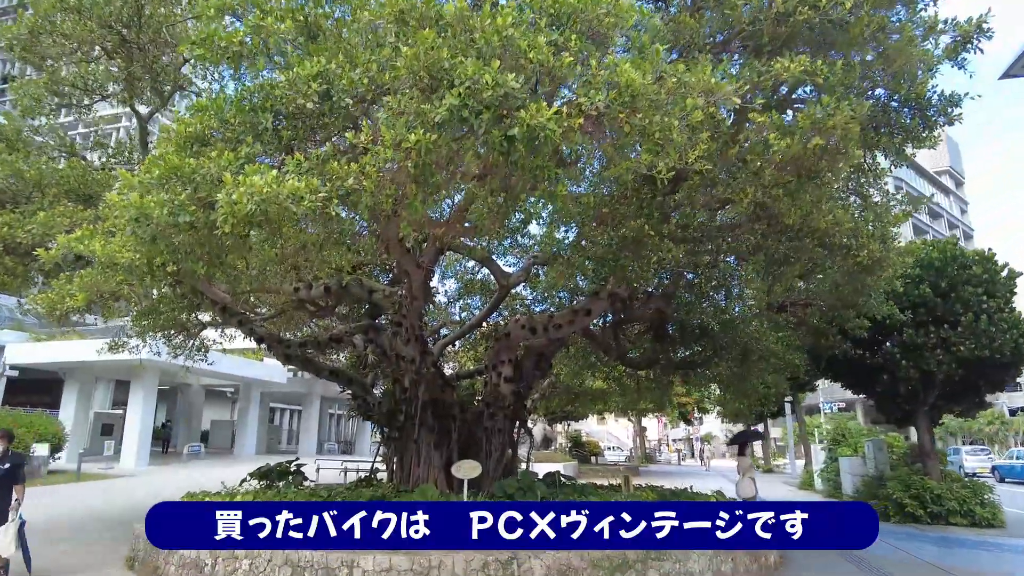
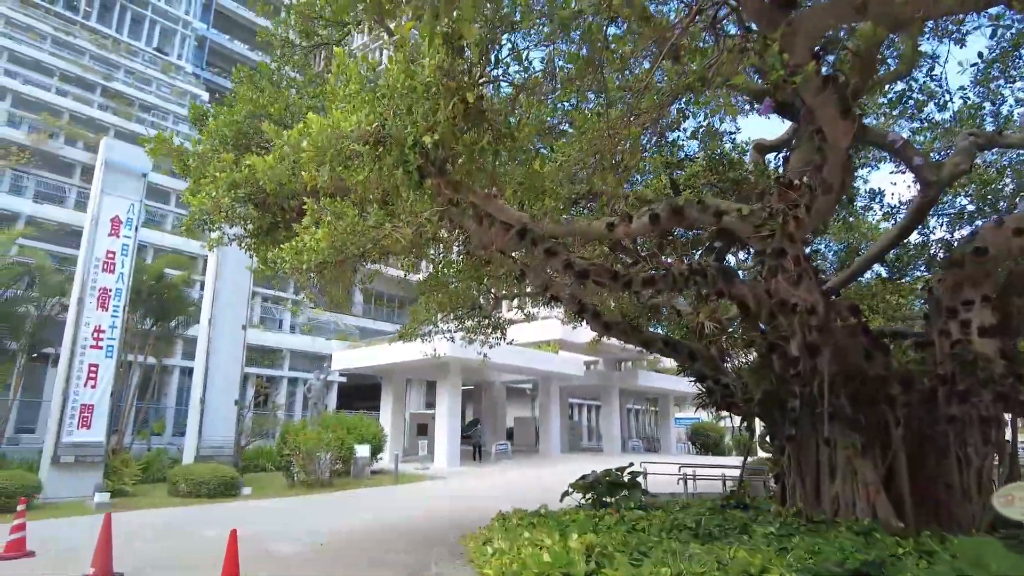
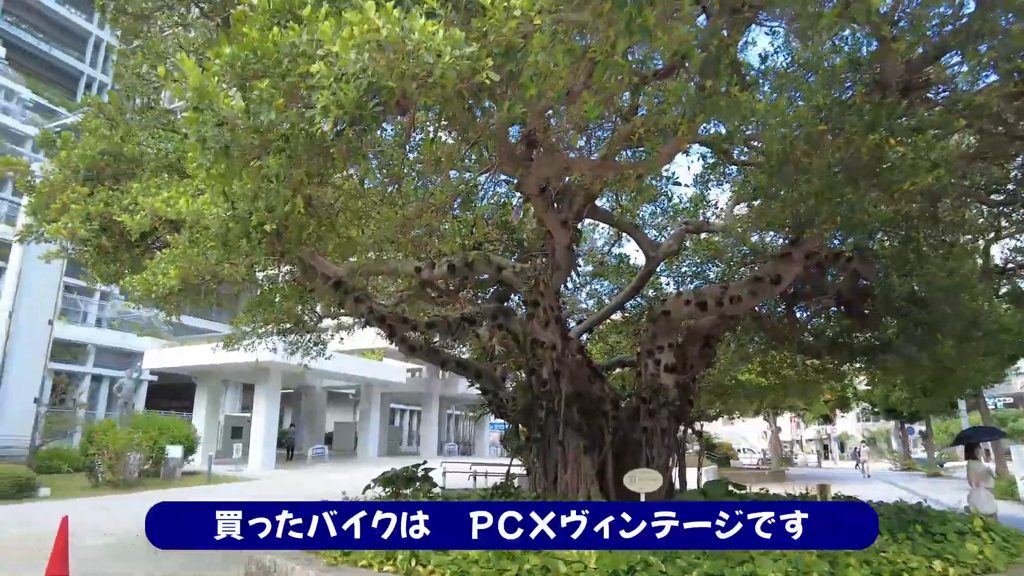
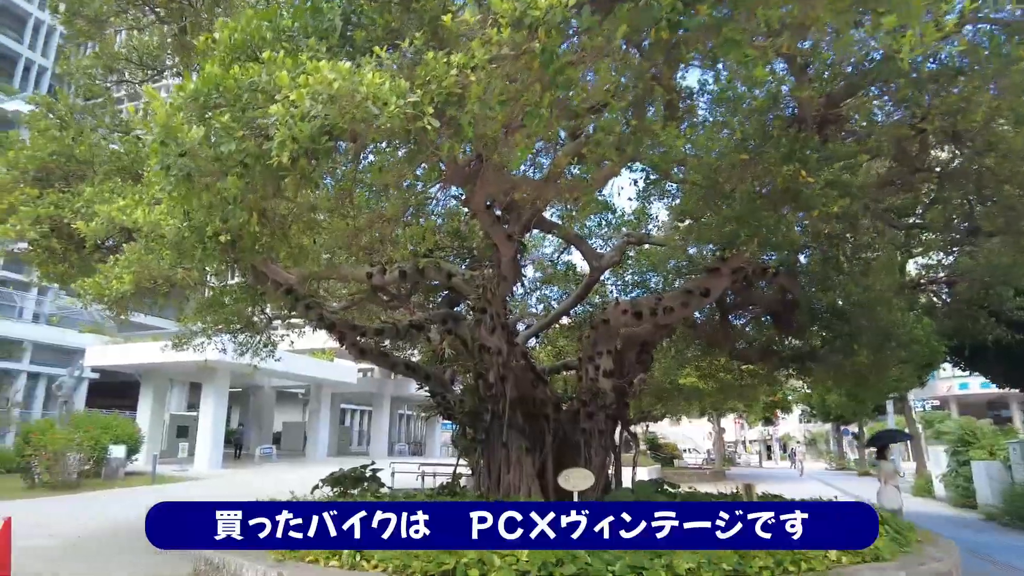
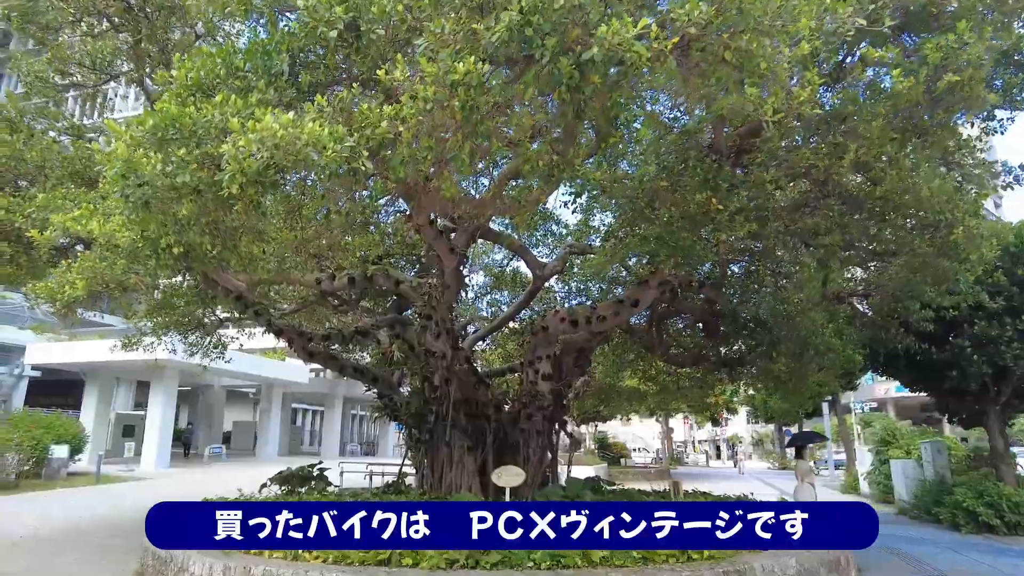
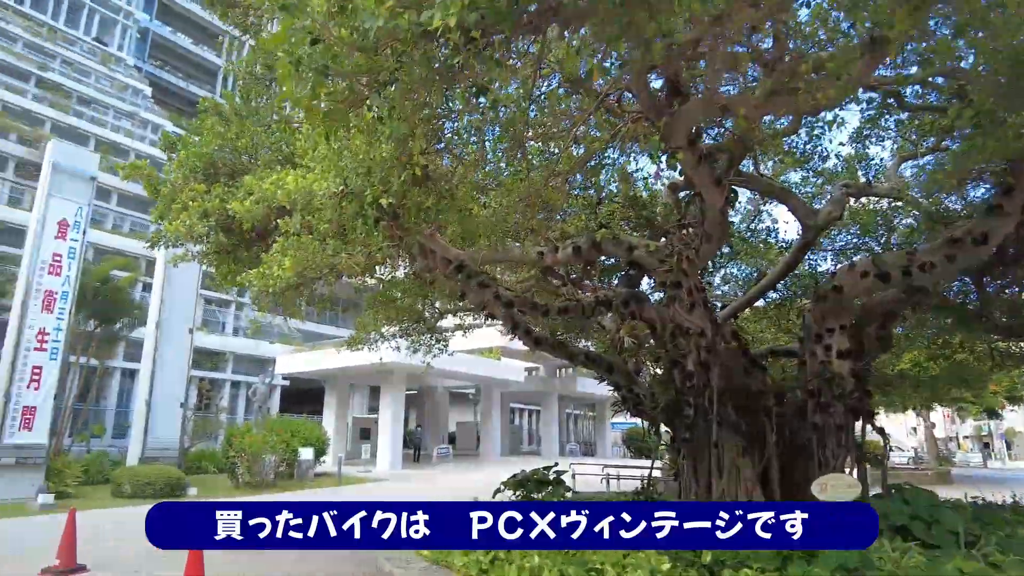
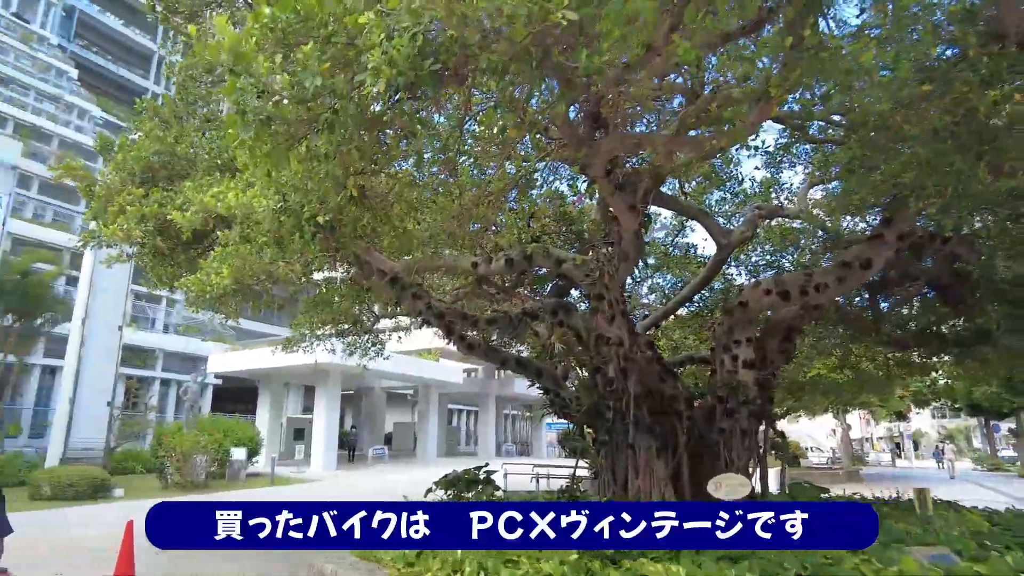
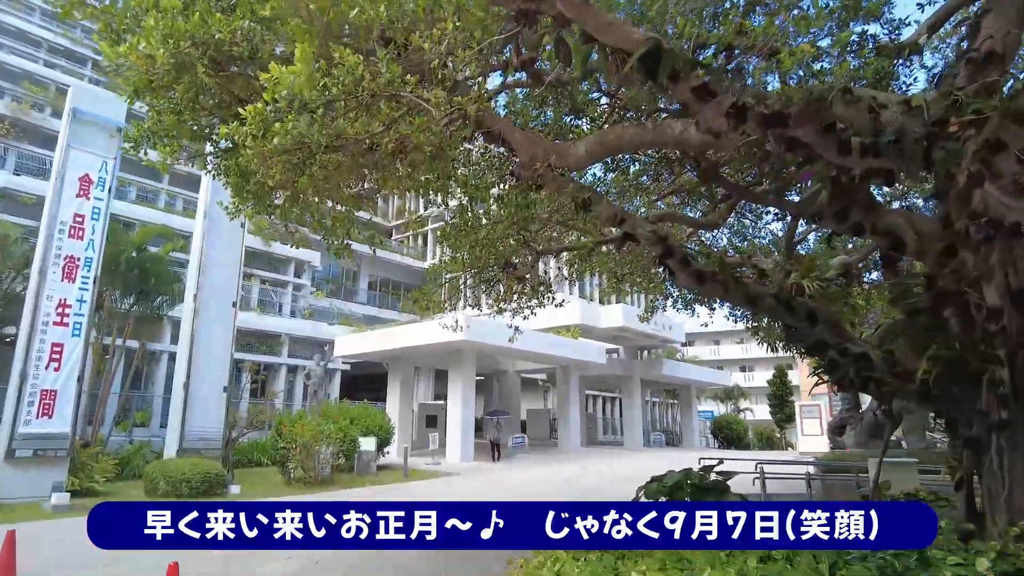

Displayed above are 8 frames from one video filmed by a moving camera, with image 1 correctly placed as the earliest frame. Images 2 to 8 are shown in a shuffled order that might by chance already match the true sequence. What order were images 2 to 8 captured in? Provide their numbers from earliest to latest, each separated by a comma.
5, 4, 3, 7, 6, 2, 8
